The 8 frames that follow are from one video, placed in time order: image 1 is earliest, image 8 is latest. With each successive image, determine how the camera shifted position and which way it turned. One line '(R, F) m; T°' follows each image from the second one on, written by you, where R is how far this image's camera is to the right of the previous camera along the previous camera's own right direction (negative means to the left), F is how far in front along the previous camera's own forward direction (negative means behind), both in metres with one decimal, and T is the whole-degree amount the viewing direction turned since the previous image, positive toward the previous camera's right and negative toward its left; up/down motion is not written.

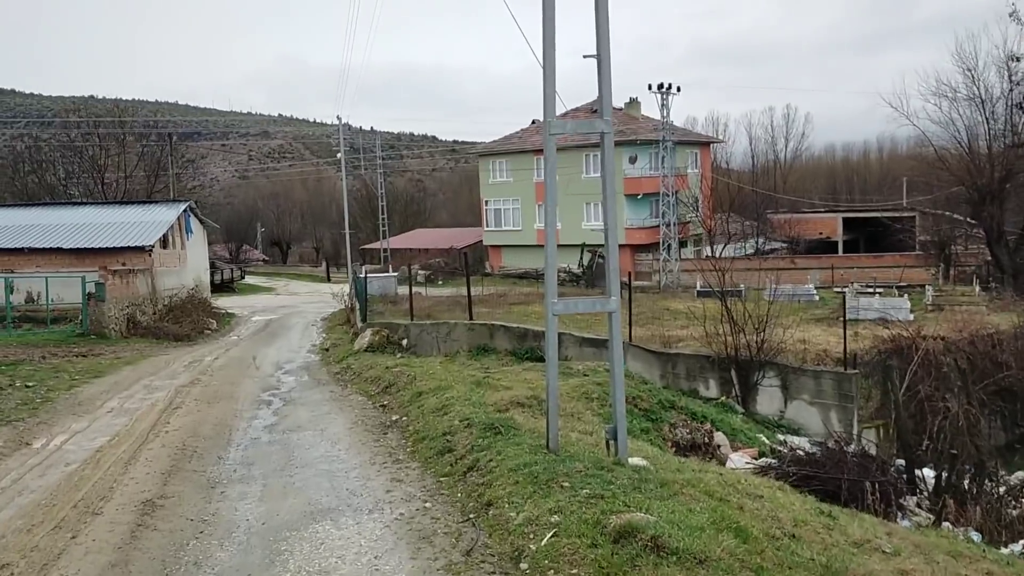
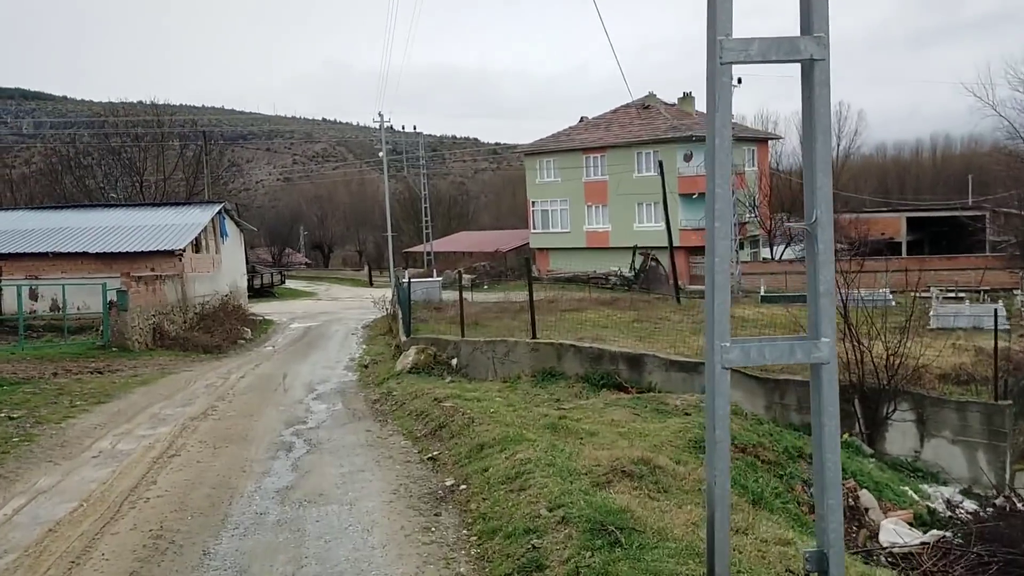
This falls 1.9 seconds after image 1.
(-0.3, +1.7) m; -3°
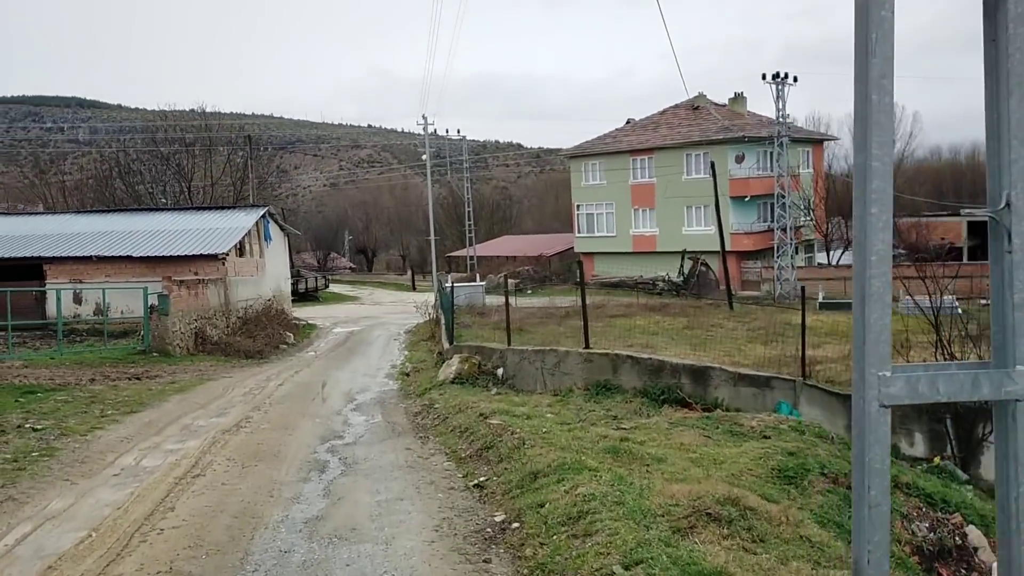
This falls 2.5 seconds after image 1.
(-0.1, +0.6) m; -3°
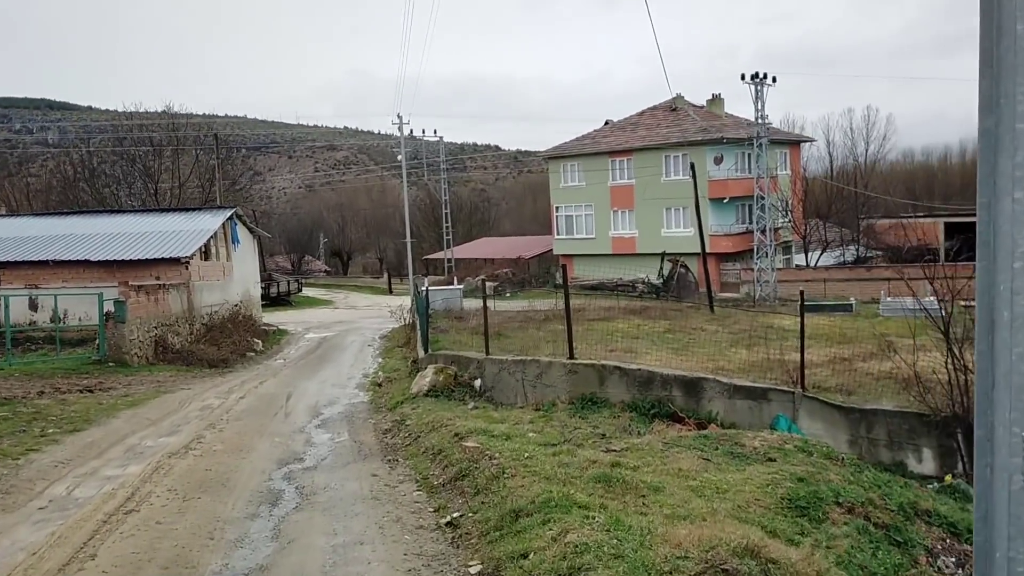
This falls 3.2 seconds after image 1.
(0.0, +0.6) m; +1°
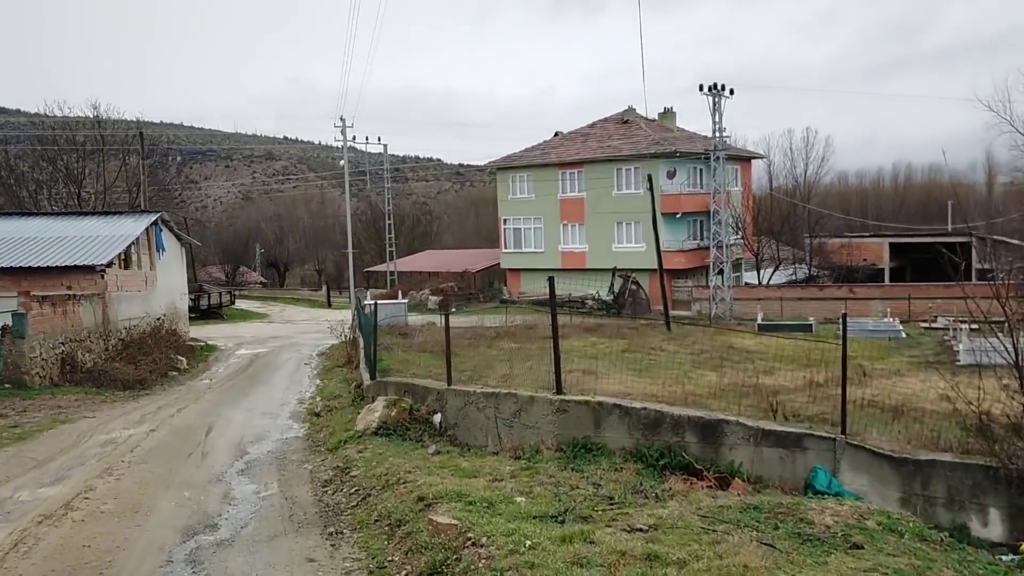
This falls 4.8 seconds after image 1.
(-0.2, +1.4) m; +4°
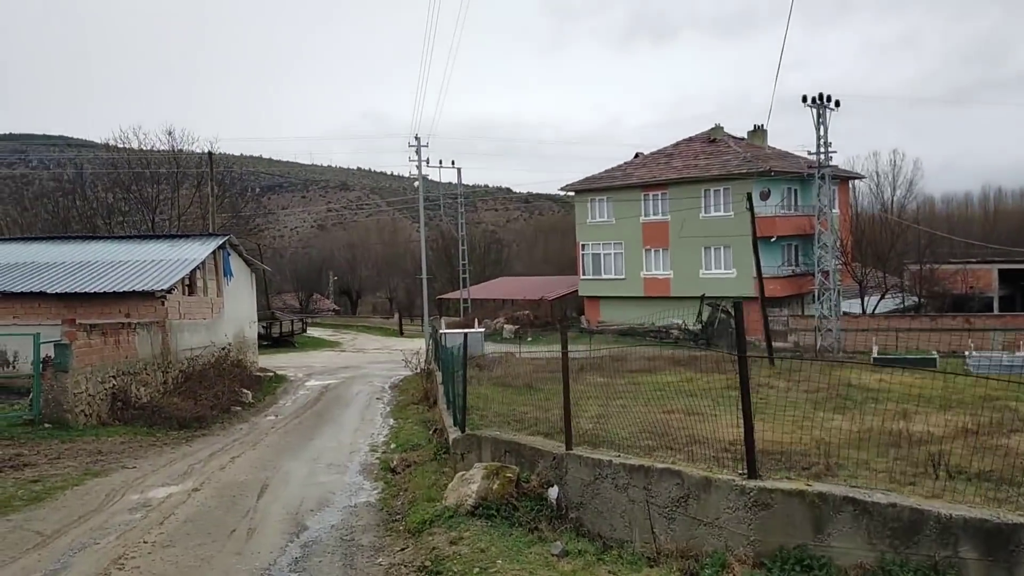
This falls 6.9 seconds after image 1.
(-0.5, +1.9) m; -4°
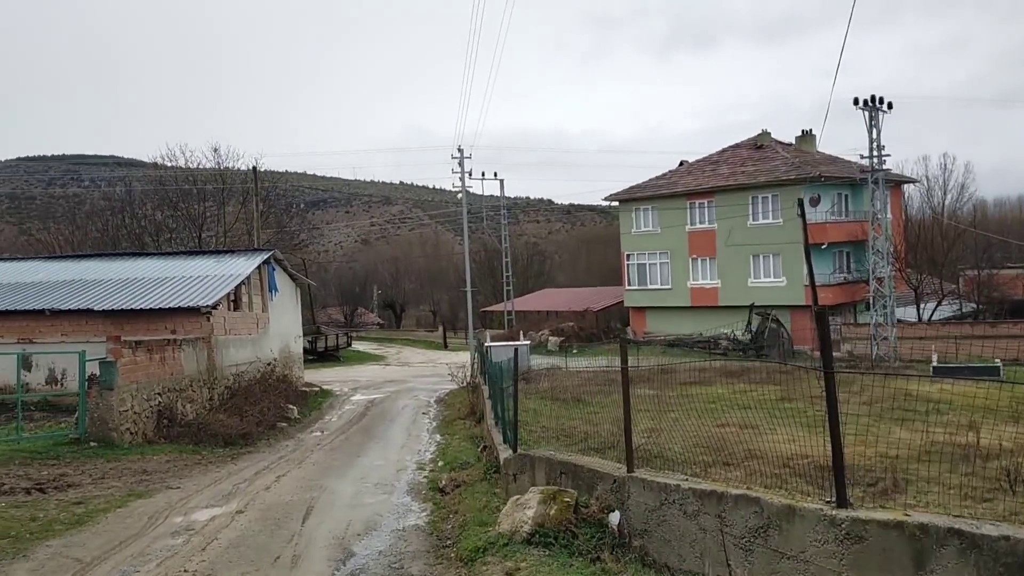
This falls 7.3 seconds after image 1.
(-0.1, +0.3) m; -3°
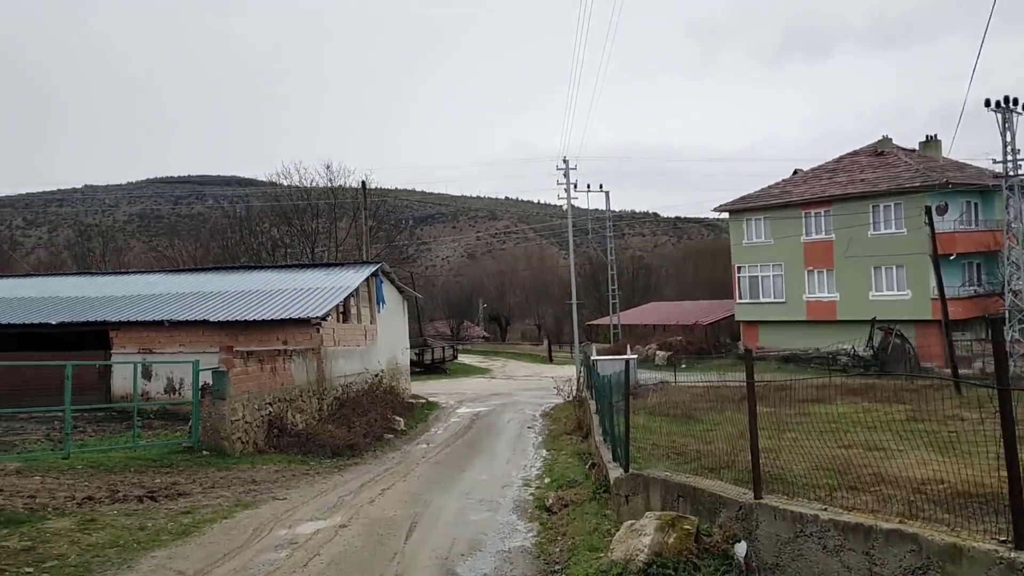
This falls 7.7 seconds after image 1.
(0.0, +0.3) m; -7°
